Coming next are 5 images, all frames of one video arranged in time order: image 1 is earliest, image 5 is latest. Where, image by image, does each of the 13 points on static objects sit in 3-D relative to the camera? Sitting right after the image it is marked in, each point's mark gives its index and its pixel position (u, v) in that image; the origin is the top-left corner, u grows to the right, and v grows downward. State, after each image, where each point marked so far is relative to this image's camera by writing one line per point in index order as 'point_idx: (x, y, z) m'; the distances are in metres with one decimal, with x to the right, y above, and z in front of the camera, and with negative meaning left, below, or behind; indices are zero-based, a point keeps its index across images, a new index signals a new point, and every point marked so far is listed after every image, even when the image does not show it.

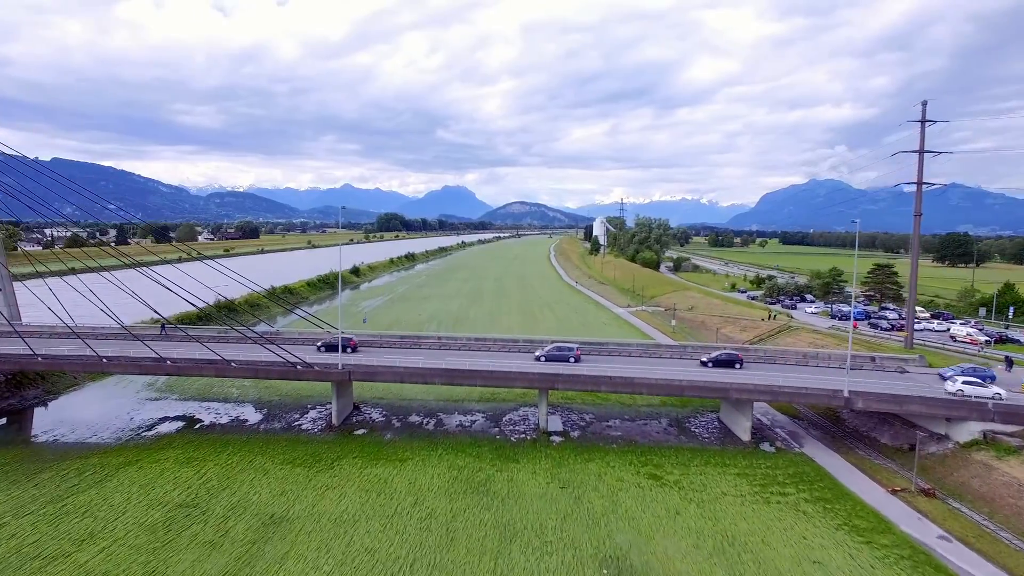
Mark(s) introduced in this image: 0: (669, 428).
0: (+4.6, -4.1, +20.0) m
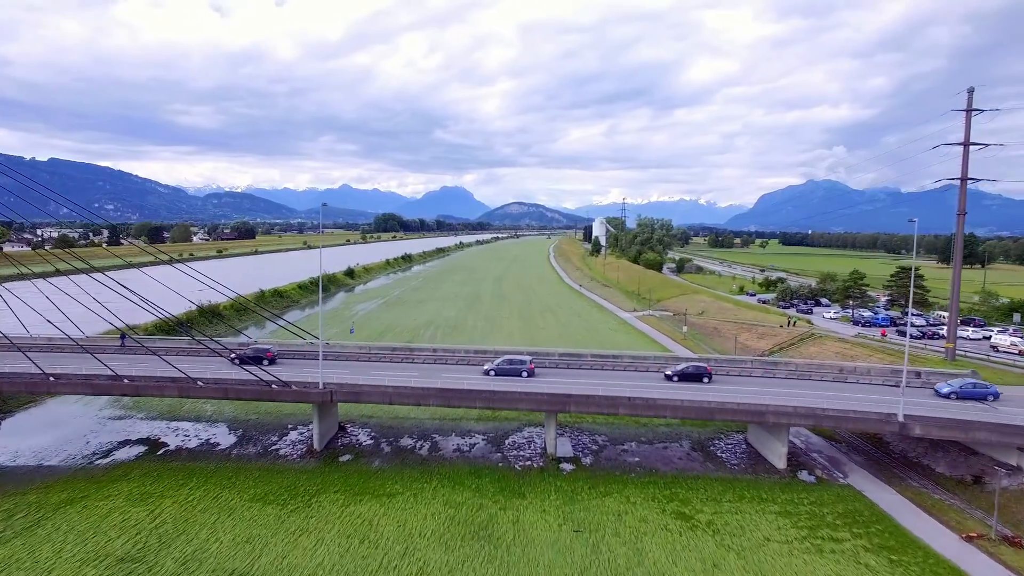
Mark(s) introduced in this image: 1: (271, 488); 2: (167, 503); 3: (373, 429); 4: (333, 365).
0: (+4.7, -4.3, +17.8) m
1: (-5.2, -4.3, +14.7) m
2: (-6.8, -4.3, +13.5) m
3: (-3.9, -3.9, +19.1) m
4: (-4.6, -2.0, +17.8) m
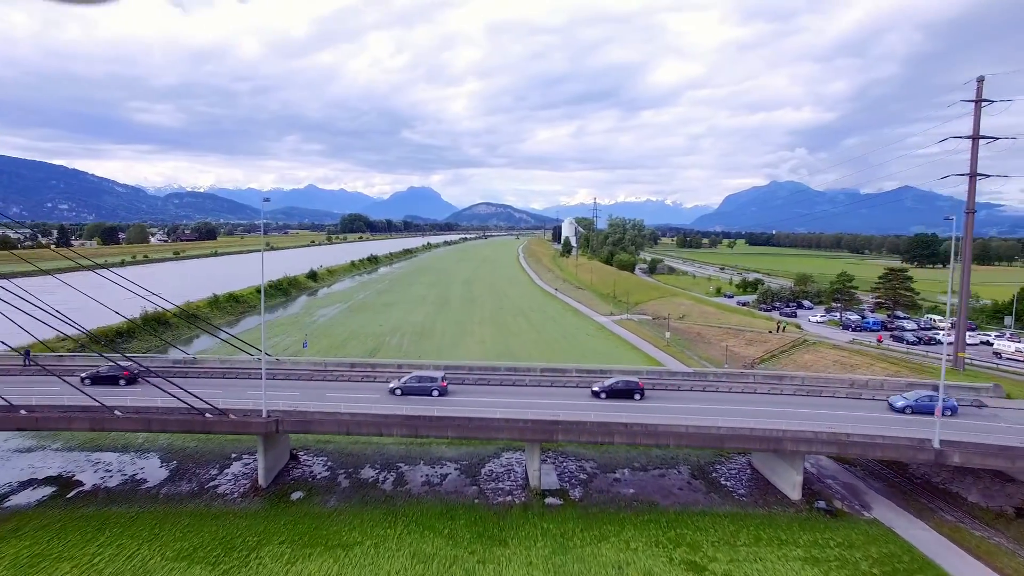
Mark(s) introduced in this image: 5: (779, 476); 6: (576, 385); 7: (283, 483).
0: (+4.2, -4.4, +15.8) m
1: (-5.5, -4.5, +12.2) m
2: (-7.1, -4.5, +11.0) m
3: (-4.4, -4.1, +16.7) m
4: (-5.2, -2.2, +15.3) m
5: (+5.9, -4.1, +15.0) m
6: (+1.6, -2.4, +17.2) m
7: (-5.1, -4.3, +15.2) m
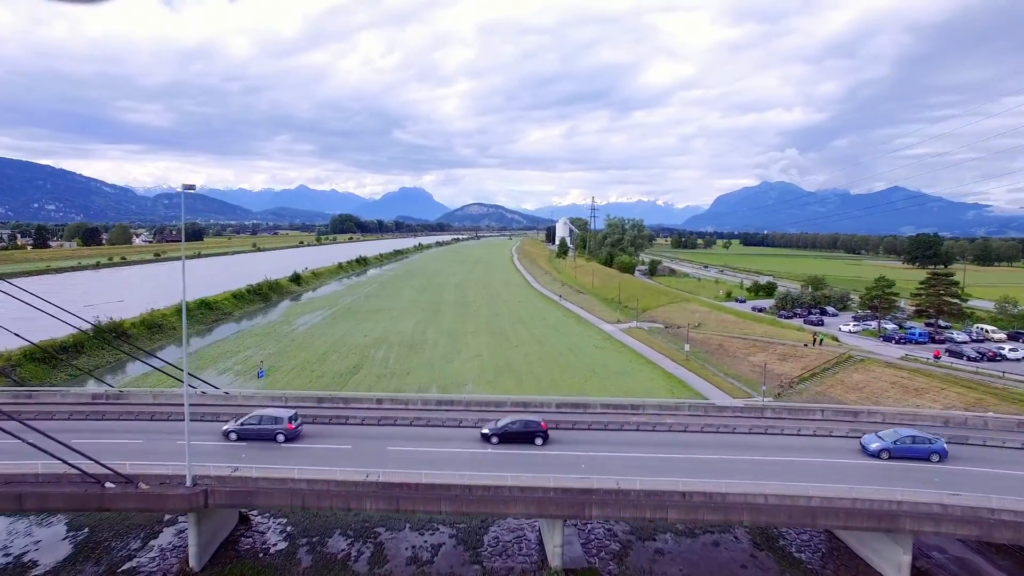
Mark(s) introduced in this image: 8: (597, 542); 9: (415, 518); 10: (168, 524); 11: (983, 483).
0: (+4.4, -4.7, +12.2) m
1: (-5.3, -4.8, +8.5) m
2: (-6.9, -4.8, +7.2) m
3: (-4.2, -4.4, +13.0) m
4: (-4.9, -2.5, +11.7) m
5: (+6.1, -4.4, +11.5) m
6: (+1.8, -2.7, +13.6) m
7: (-4.9, -4.6, +11.6) m
8: (+1.6, -4.6, +12.4) m
9: (-1.9, -4.4, +13.2) m
10: (-6.3, -4.4, +12.6) m
11: (+7.8, -3.0, +11.0) m
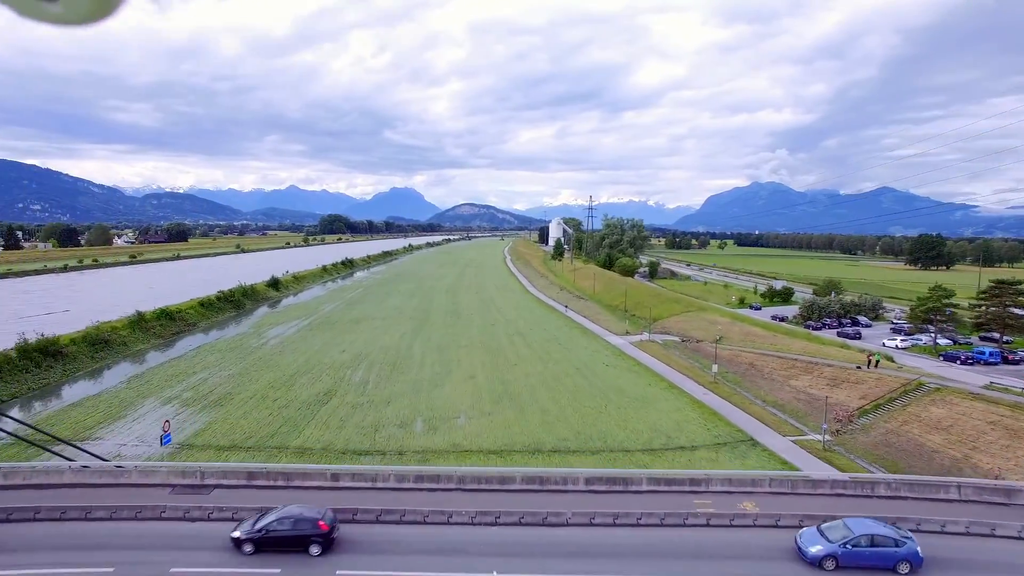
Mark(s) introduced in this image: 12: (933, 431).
0: (+4.6, -5.1, +8.0) m
1: (-5.0, -5.2, +4.3) m
2: (-6.6, -5.2, +3.0) m
3: (-4.0, -4.9, +8.8) m
4: (-4.7, -2.9, +7.4) m
5: (+6.3, -4.8, +7.3) m
6: (+2.0, -3.1, +9.5) m
7: (-4.7, -5.0, +7.3) m
8: (+1.7, -5.0, +8.3) m
9: (-1.7, -4.8, +9.0) m
10: (-6.2, -4.8, +8.4) m
11: (+8.0, -3.4, +6.9) m
12: (+10.6, -3.5, +17.2) m
